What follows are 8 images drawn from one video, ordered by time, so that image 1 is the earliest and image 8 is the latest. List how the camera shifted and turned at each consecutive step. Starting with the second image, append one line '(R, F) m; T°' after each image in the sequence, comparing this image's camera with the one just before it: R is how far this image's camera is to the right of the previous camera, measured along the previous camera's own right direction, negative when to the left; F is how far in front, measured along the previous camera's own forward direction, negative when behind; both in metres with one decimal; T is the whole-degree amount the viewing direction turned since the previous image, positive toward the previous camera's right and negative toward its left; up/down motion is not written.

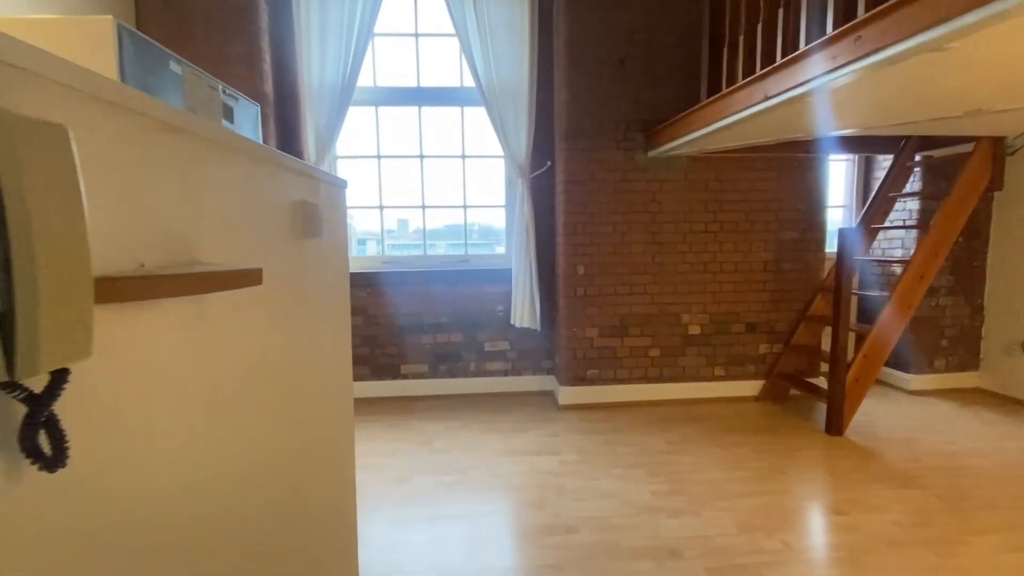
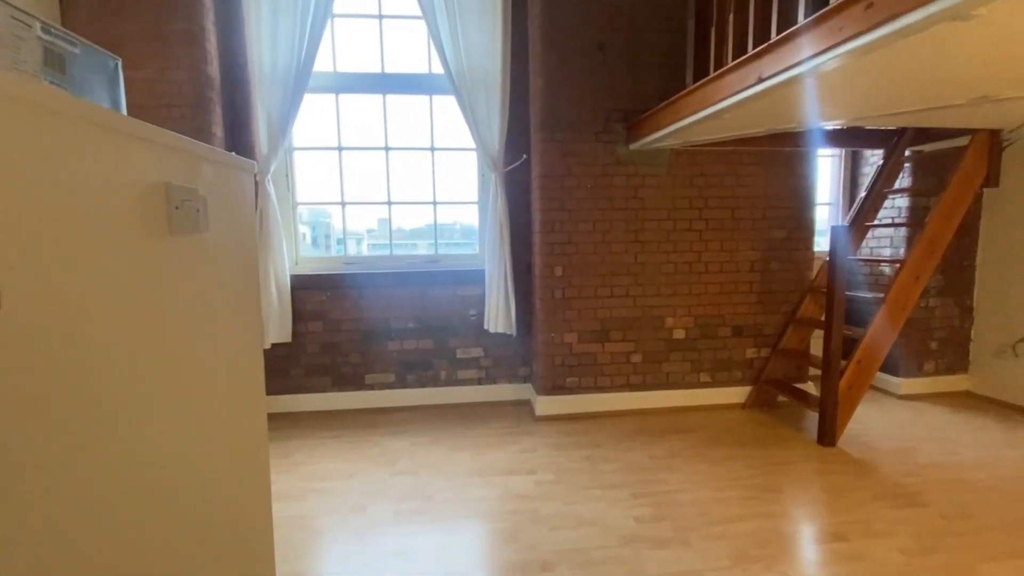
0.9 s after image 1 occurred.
(+0.1, +0.3) m; +2°
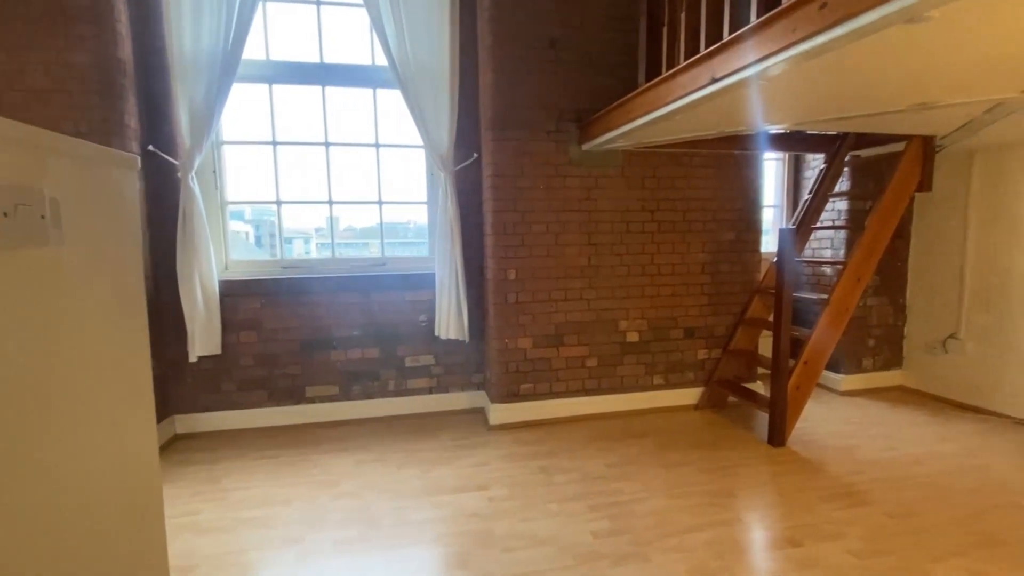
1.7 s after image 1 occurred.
(0.0, +0.1) m; +5°
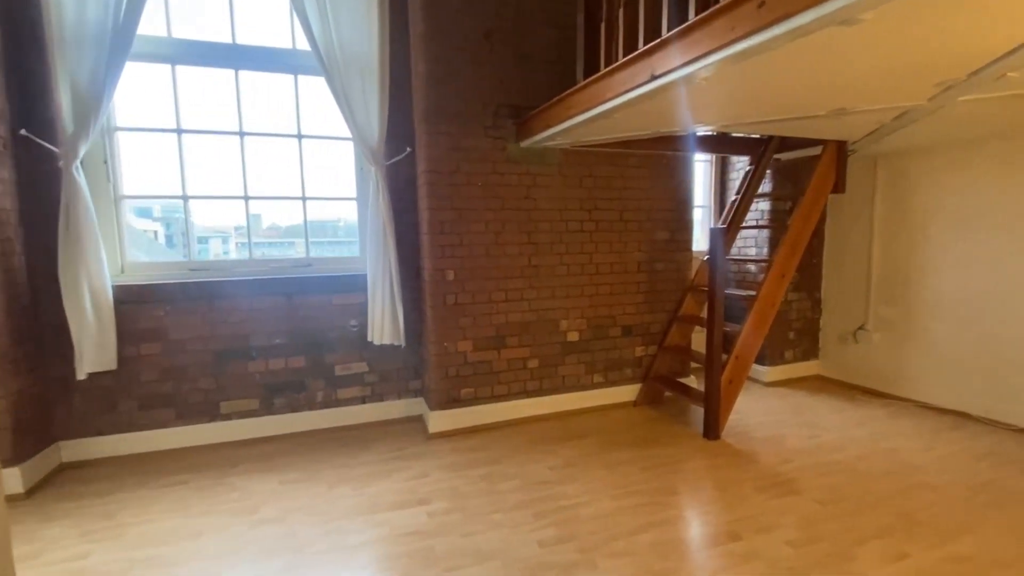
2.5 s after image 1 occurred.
(0.0, +0.1) m; +8°
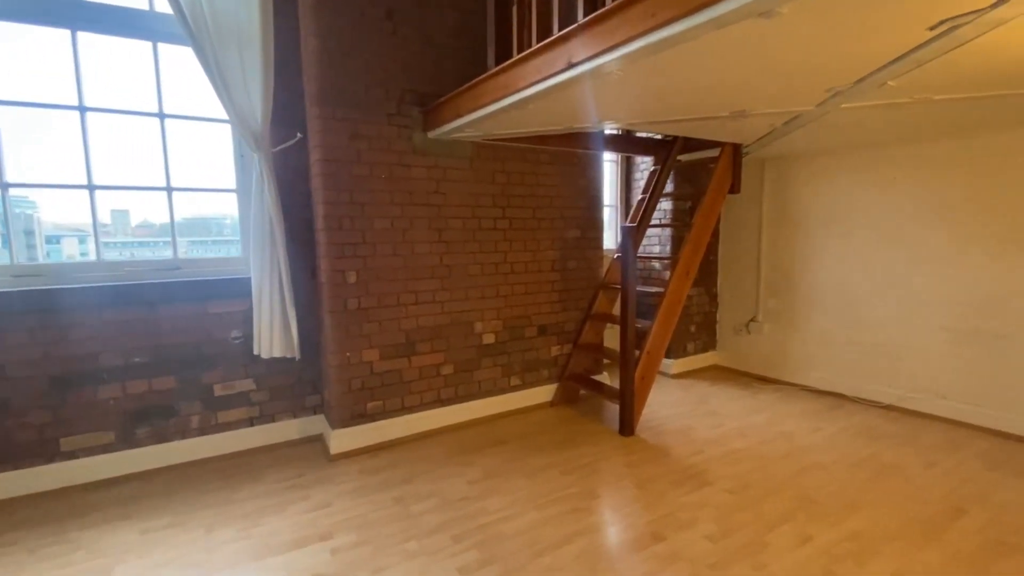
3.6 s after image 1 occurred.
(0.0, +0.2) m; +11°
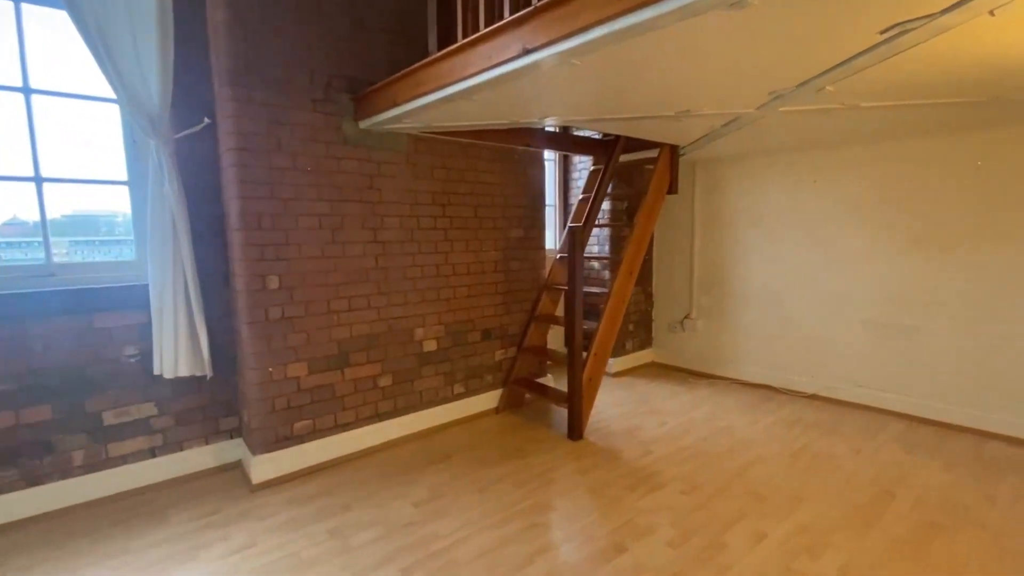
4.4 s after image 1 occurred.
(-0.1, +0.2) m; +9°
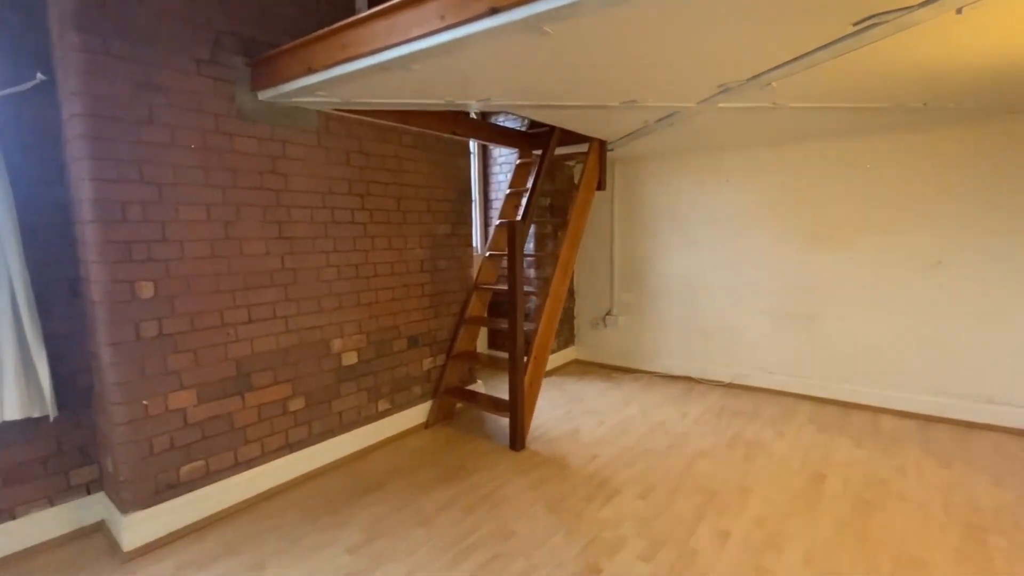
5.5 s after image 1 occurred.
(-0.2, +0.3) m; +13°
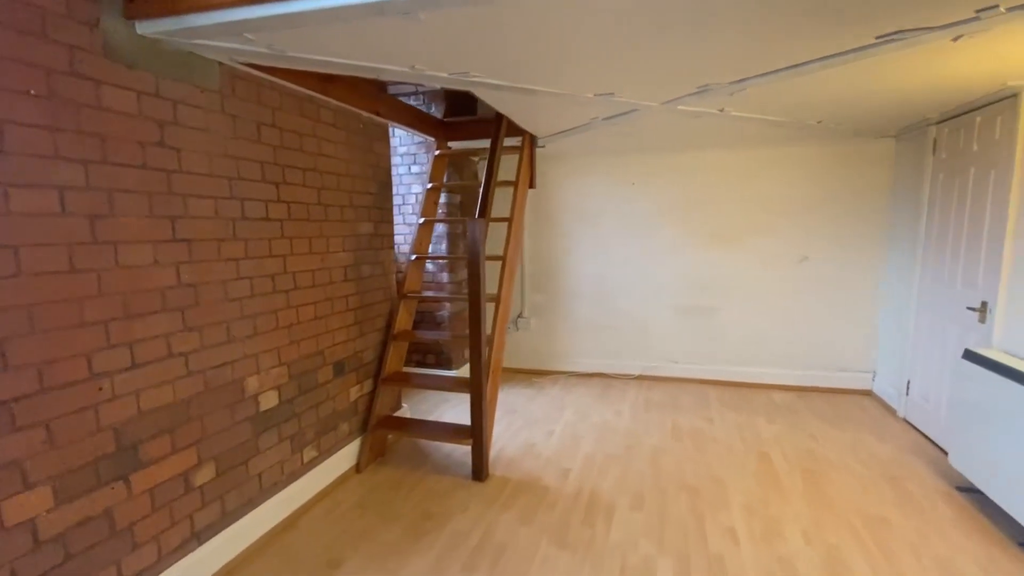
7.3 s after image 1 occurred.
(-0.7, +0.4) m; +21°
